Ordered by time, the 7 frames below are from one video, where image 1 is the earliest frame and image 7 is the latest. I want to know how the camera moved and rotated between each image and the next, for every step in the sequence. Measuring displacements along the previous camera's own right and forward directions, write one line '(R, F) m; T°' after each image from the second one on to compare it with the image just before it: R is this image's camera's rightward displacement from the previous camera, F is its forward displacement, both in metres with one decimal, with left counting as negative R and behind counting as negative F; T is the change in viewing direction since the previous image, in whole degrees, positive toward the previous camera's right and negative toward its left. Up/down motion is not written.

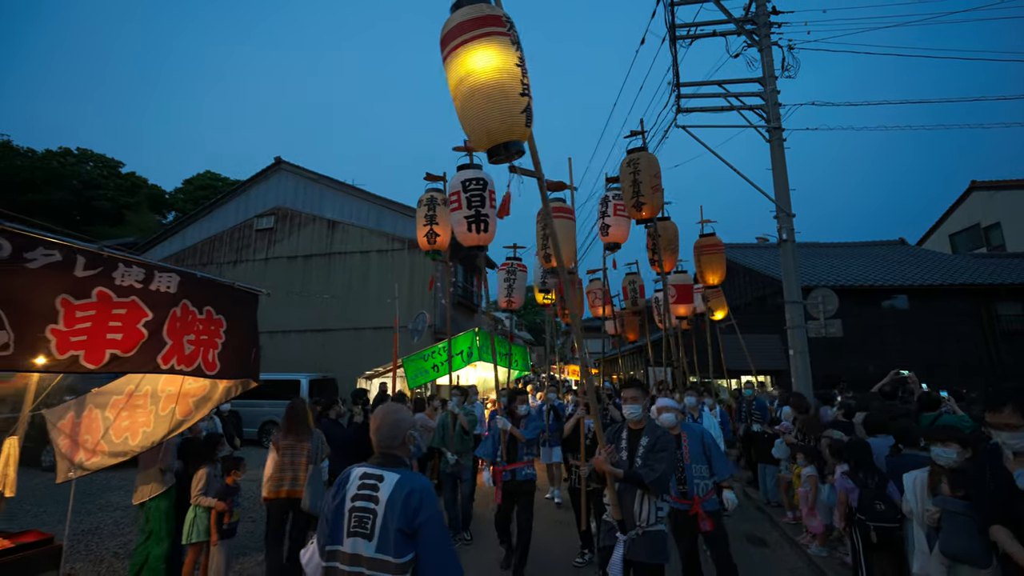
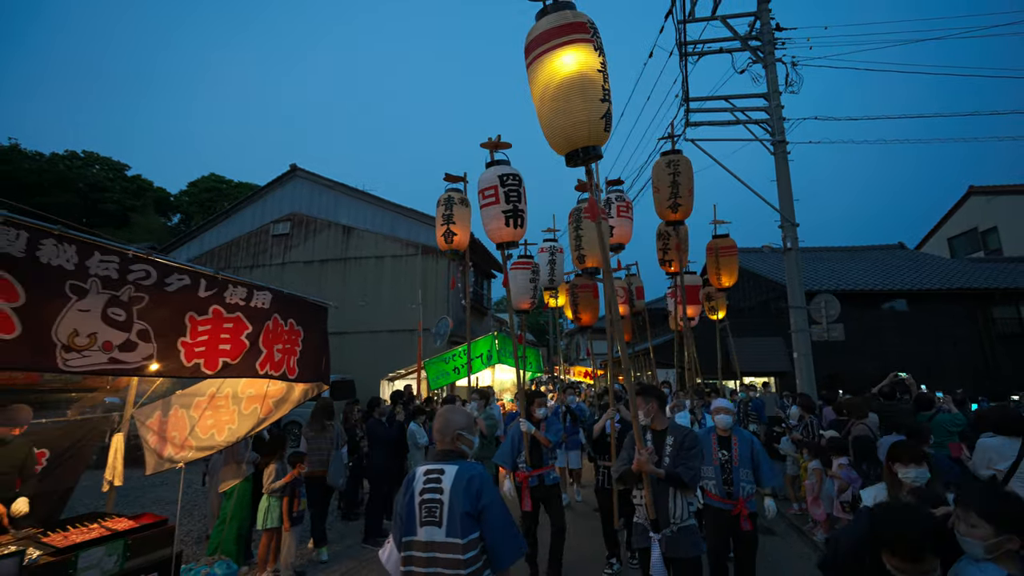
(-0.4, -0.6) m; 0°
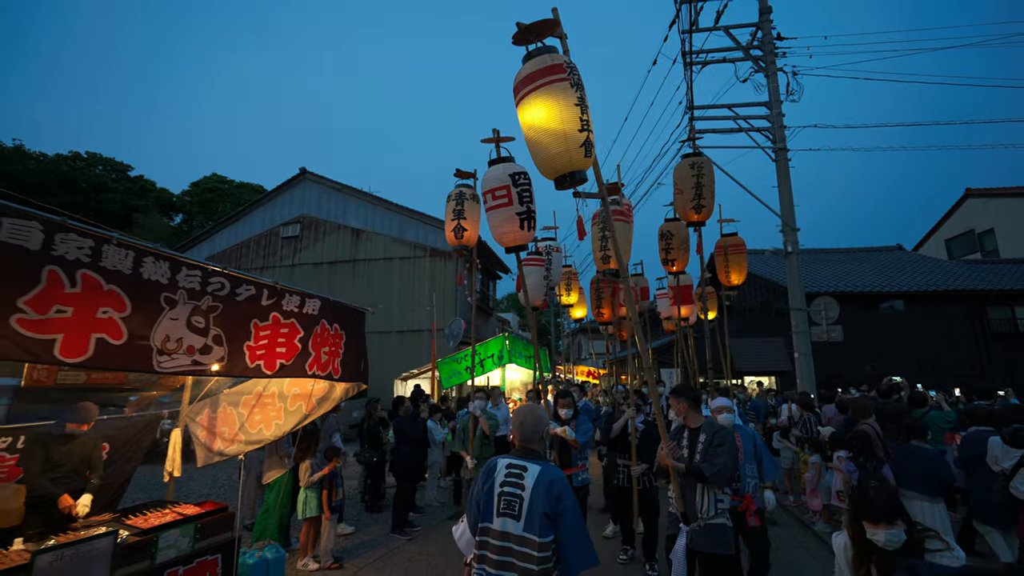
(-0.3, -0.4) m; 0°
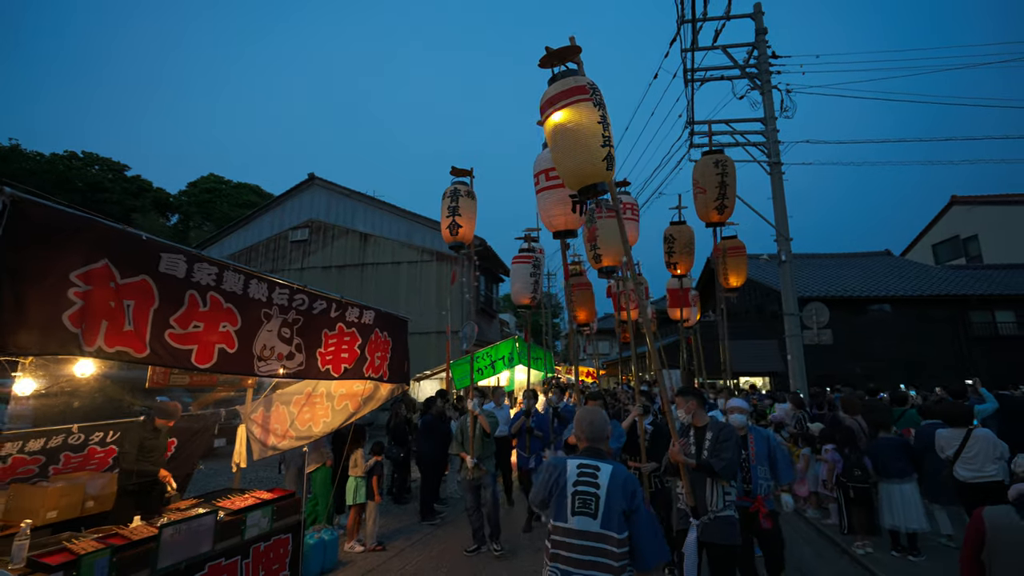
(-0.4, -0.7) m; +1°
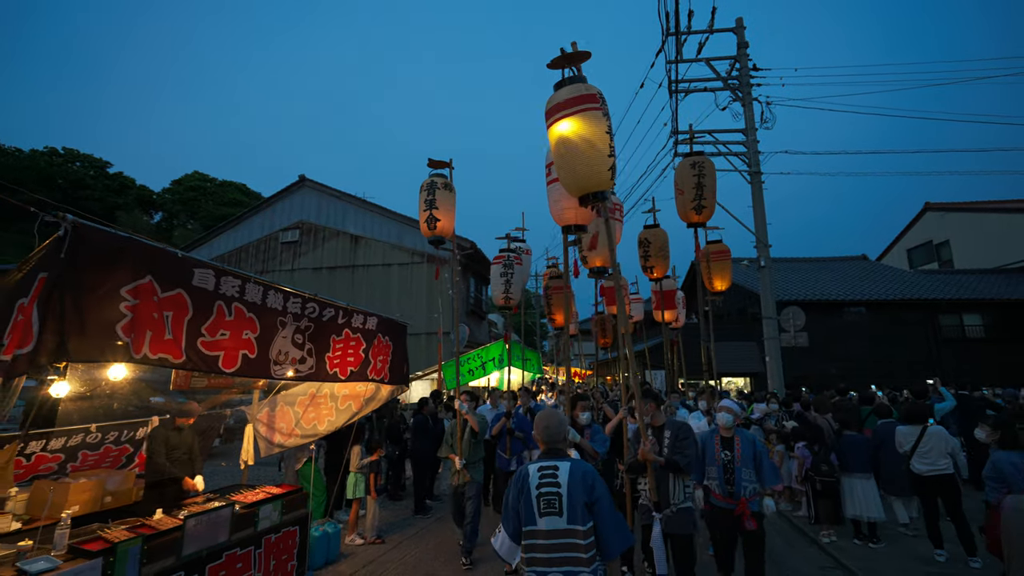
(-0.1, -0.4) m; +1°
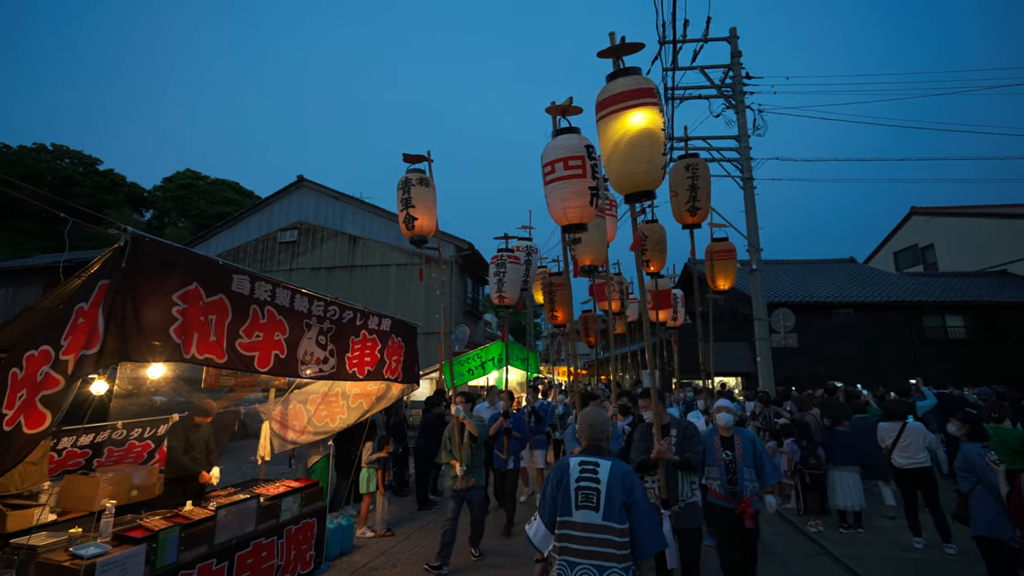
(-0.2, -0.3) m; +1°
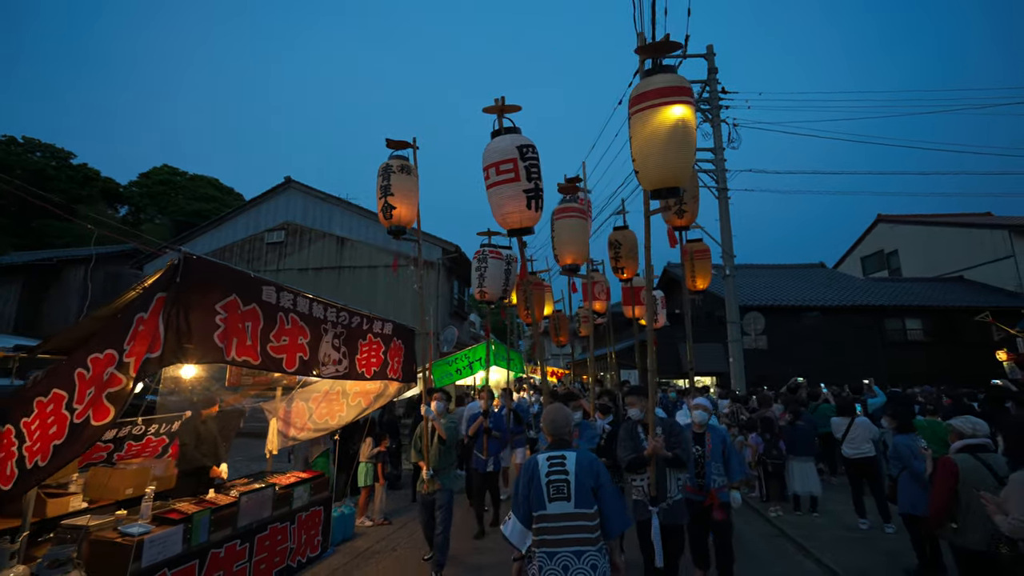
(-0.1, -0.6) m; +2°
